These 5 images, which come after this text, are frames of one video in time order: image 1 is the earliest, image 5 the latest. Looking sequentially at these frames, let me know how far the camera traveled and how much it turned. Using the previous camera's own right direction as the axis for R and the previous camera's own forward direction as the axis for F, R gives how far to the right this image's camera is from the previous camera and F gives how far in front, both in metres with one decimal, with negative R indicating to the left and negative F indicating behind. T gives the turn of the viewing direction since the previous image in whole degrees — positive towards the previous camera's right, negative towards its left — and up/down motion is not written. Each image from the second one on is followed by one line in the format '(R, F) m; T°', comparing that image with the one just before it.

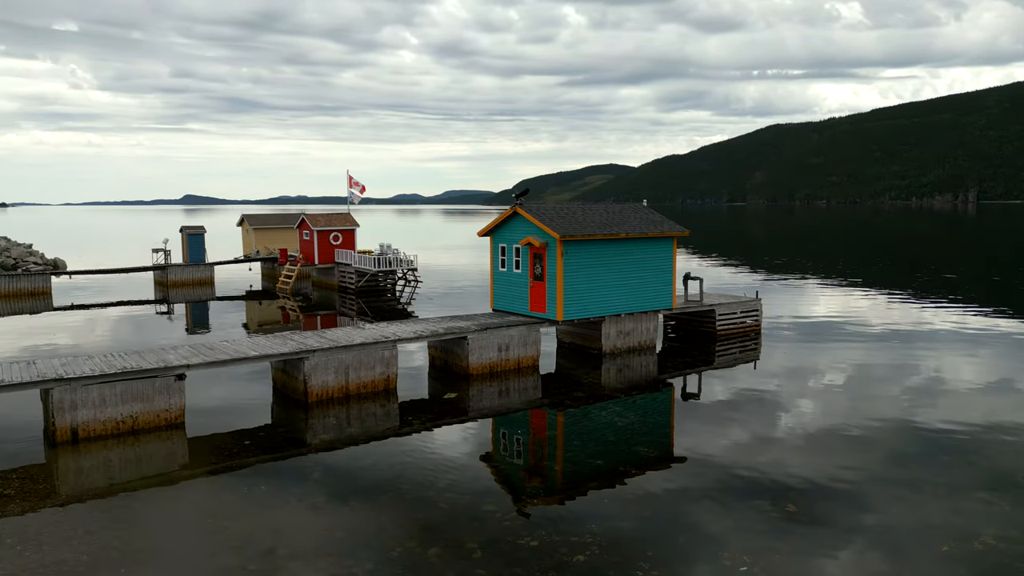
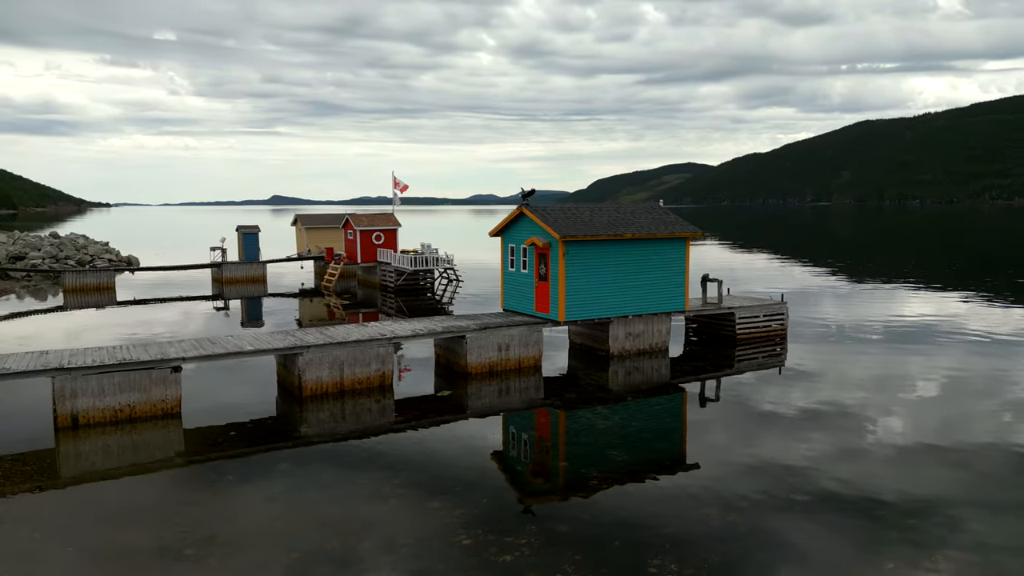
(+2.0, +0.1) m; -6°
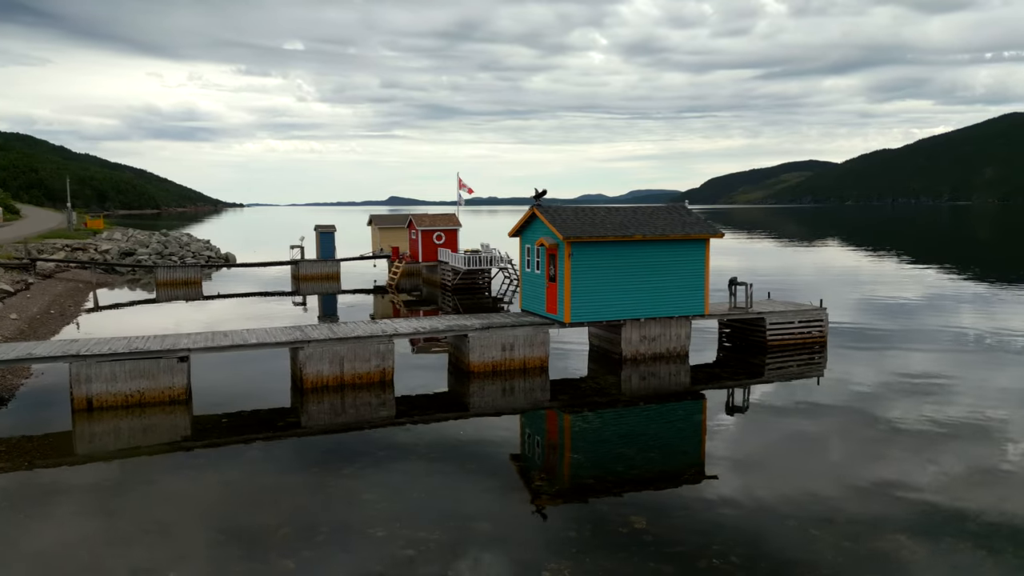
(+2.8, +0.1) m; -9°
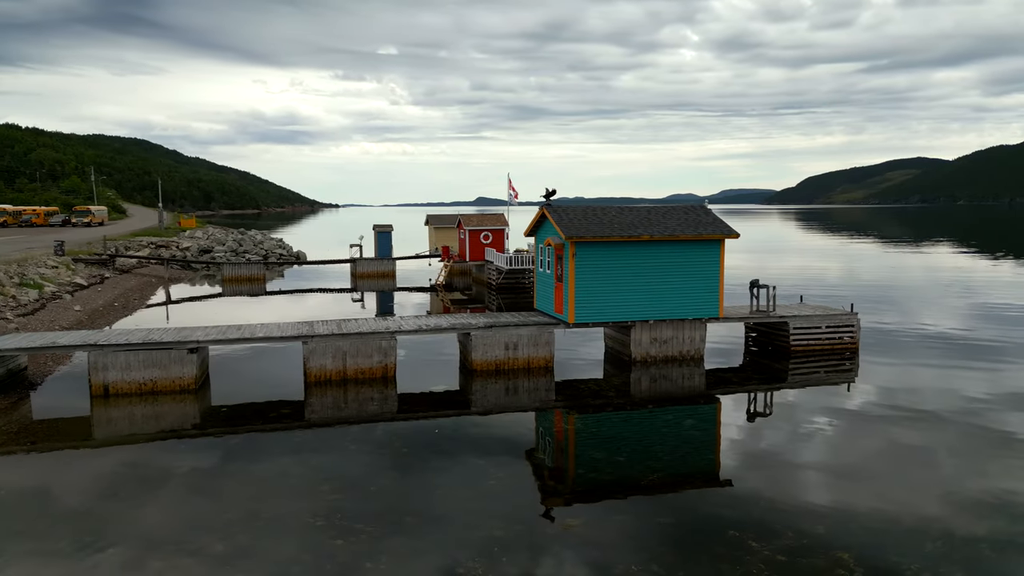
(+2.2, +0.1) m; -7°
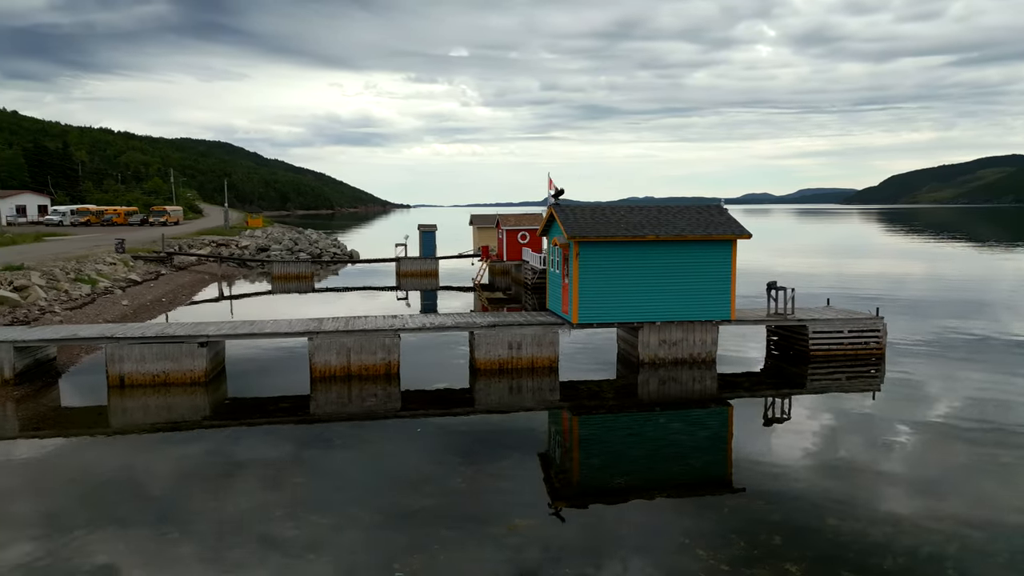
(+1.7, +0.1) m; -5°
